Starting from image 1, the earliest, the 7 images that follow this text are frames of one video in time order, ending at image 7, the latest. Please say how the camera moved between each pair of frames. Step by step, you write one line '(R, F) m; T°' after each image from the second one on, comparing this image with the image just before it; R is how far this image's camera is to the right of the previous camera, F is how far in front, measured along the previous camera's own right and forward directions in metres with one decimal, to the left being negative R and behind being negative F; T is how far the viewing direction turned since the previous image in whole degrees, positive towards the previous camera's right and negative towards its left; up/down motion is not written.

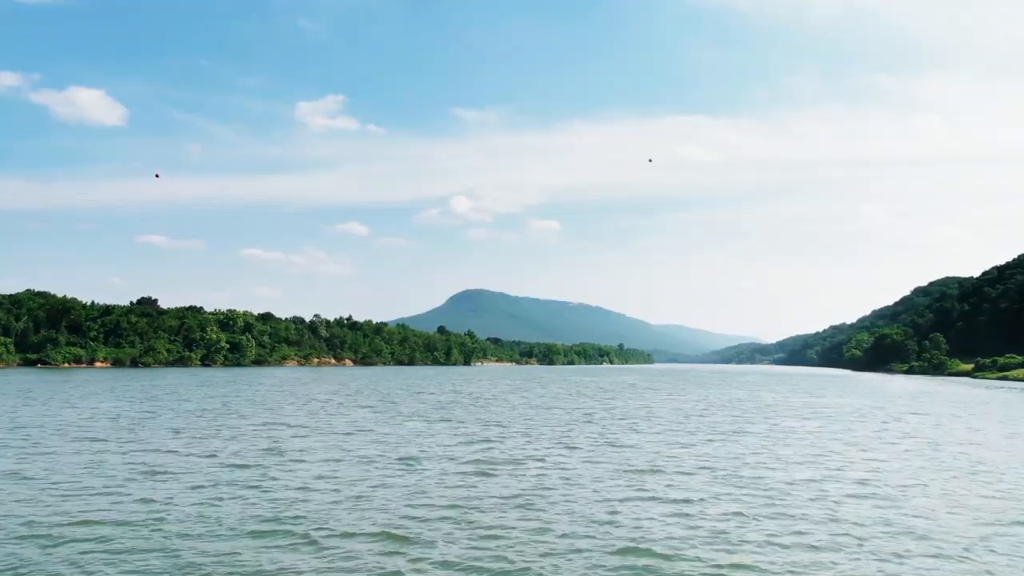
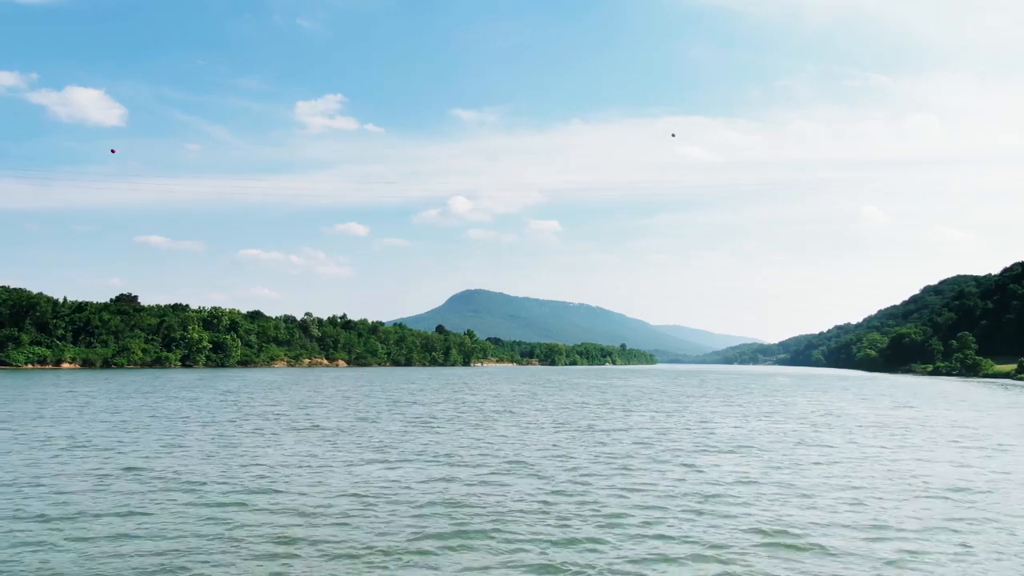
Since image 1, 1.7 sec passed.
(-0.6, +11.0) m; 0°
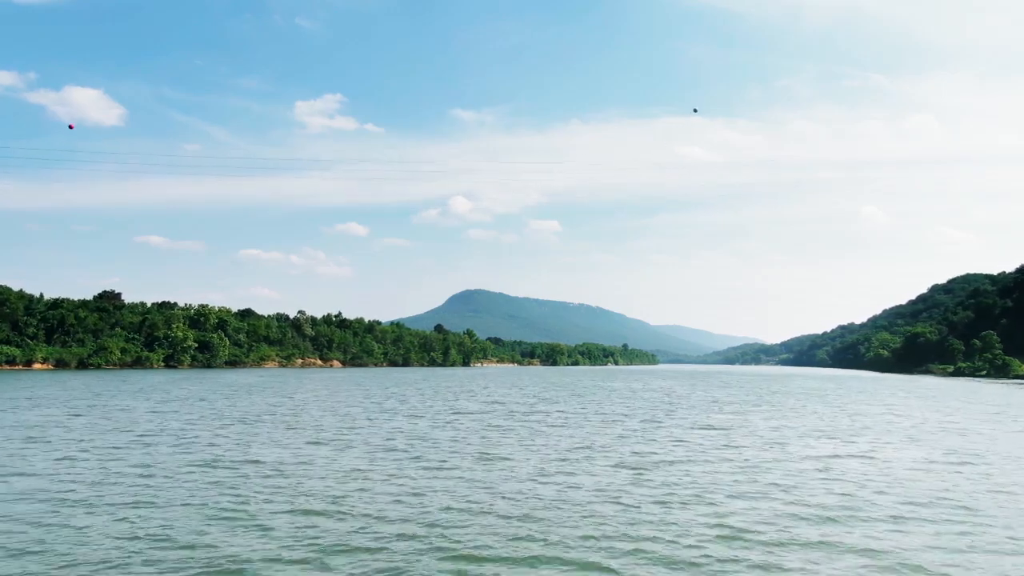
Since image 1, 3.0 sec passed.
(-0.5, +8.3) m; 0°
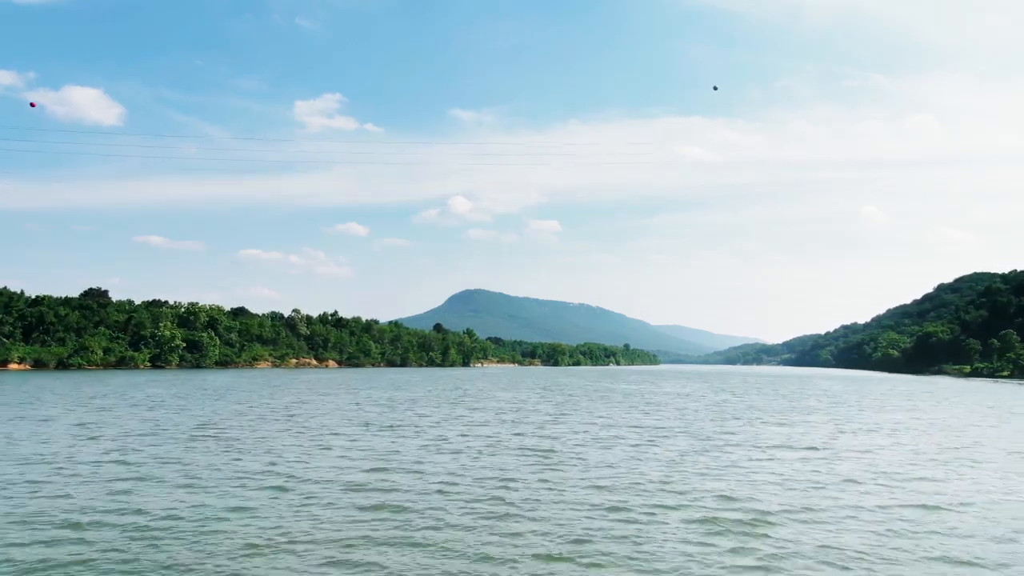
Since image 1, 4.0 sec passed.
(-0.4, +6.2) m; 0°
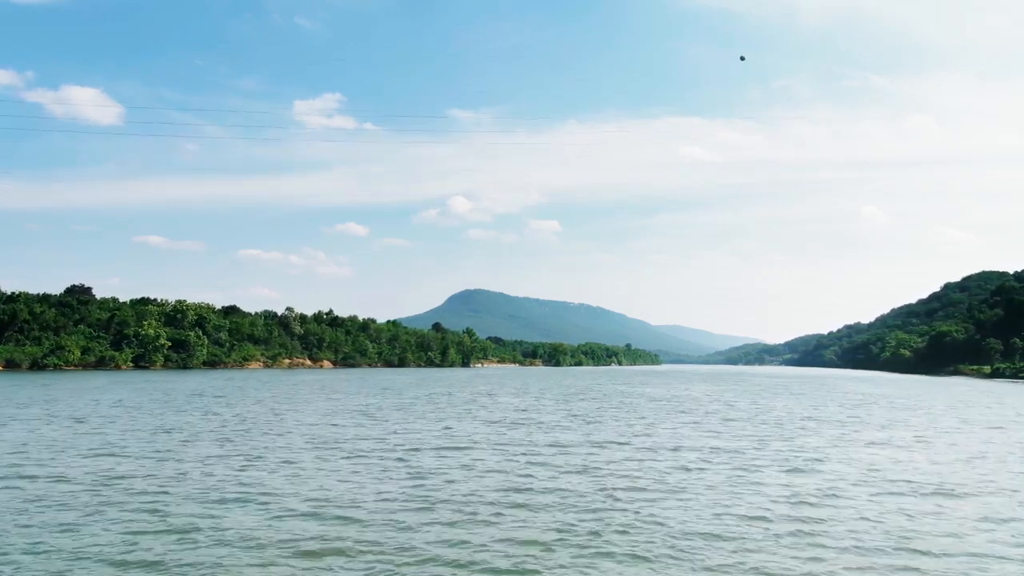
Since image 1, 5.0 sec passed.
(-0.5, +7.0) m; 0°
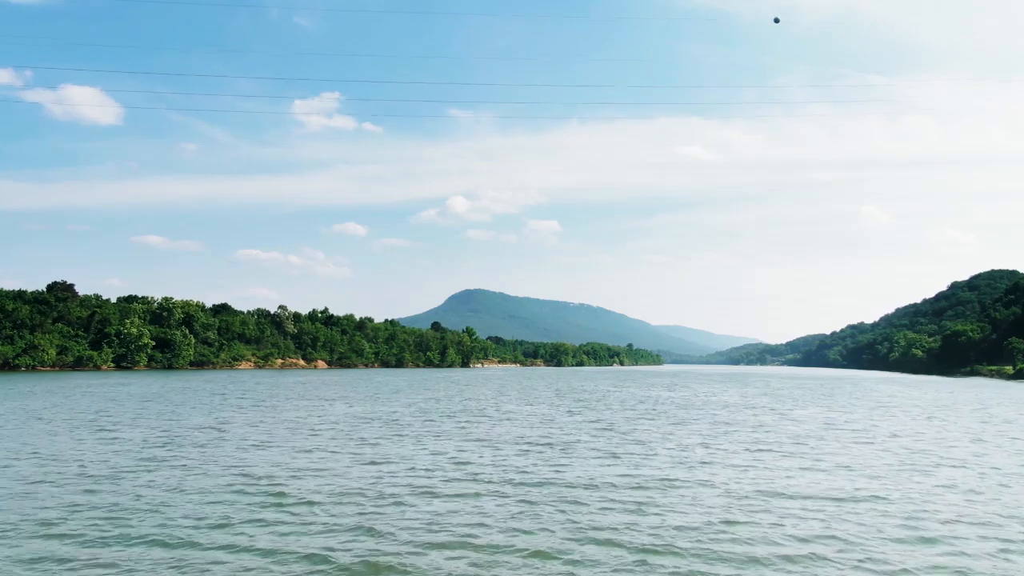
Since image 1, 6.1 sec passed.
(-0.6, +7.0) m; 0°
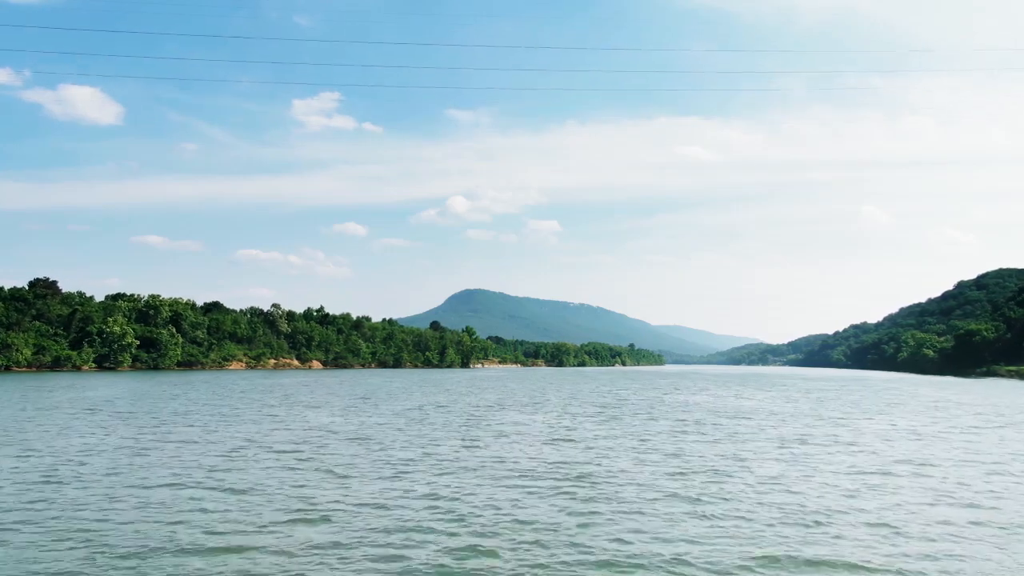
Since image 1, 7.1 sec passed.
(-0.5, +6.3) m; 0°
